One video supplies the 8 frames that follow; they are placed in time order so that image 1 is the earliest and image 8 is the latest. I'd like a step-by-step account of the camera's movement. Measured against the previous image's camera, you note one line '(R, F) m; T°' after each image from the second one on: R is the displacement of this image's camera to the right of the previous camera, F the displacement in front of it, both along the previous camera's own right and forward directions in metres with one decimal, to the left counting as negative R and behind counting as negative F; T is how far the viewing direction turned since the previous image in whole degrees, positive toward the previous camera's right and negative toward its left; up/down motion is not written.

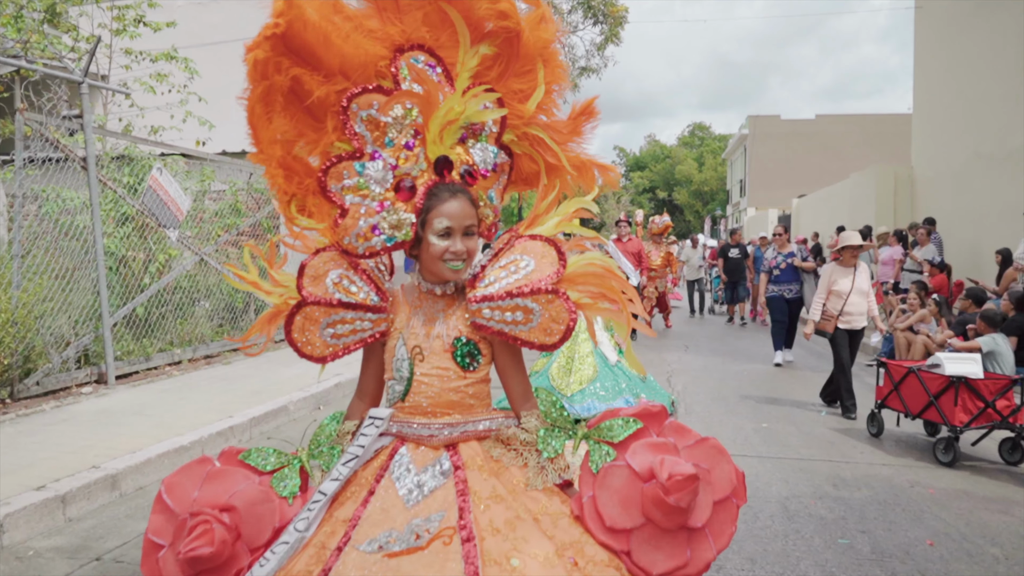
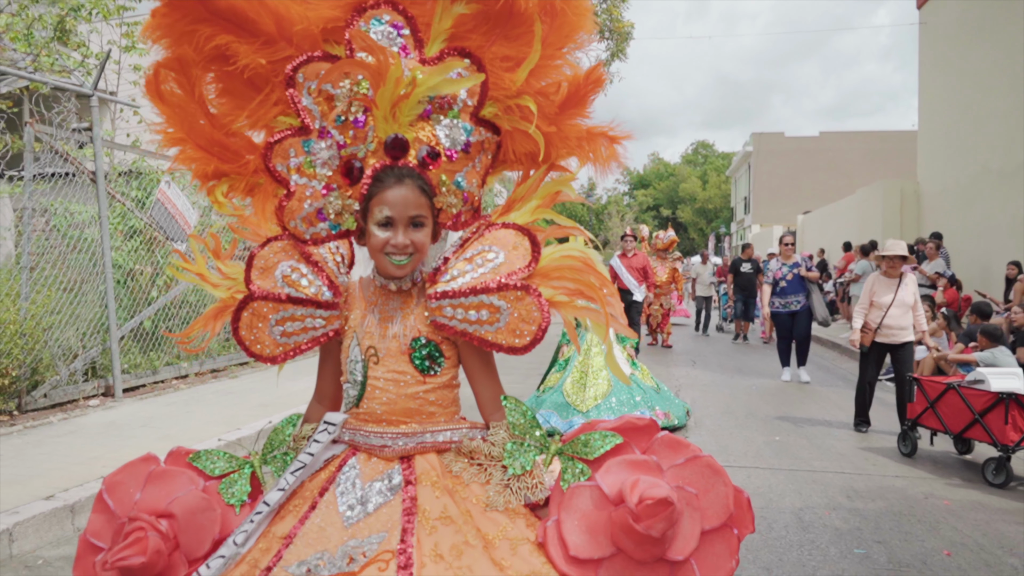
(0.0, 0.0) m; 0°
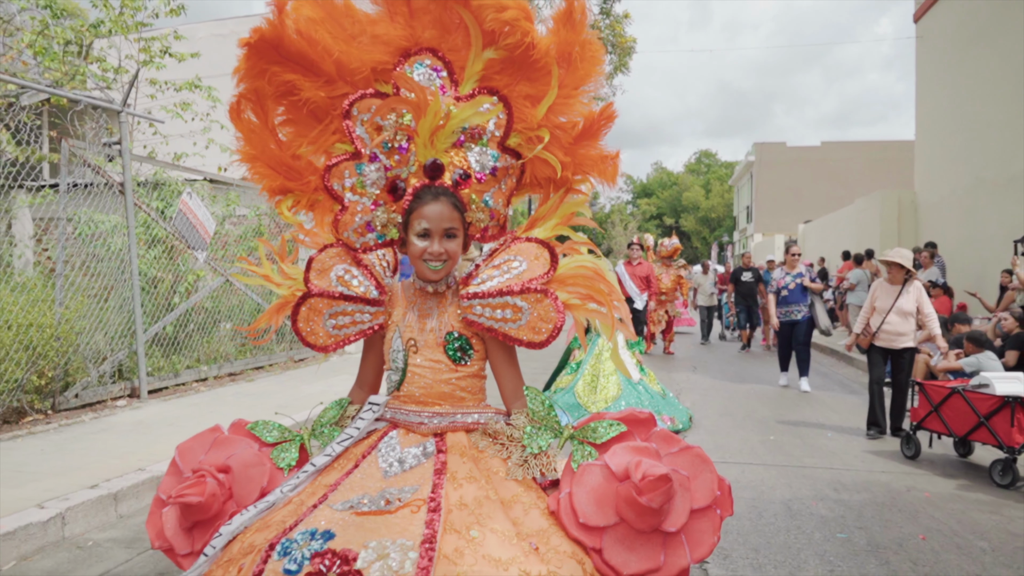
(0.0, -0.4) m; 0°
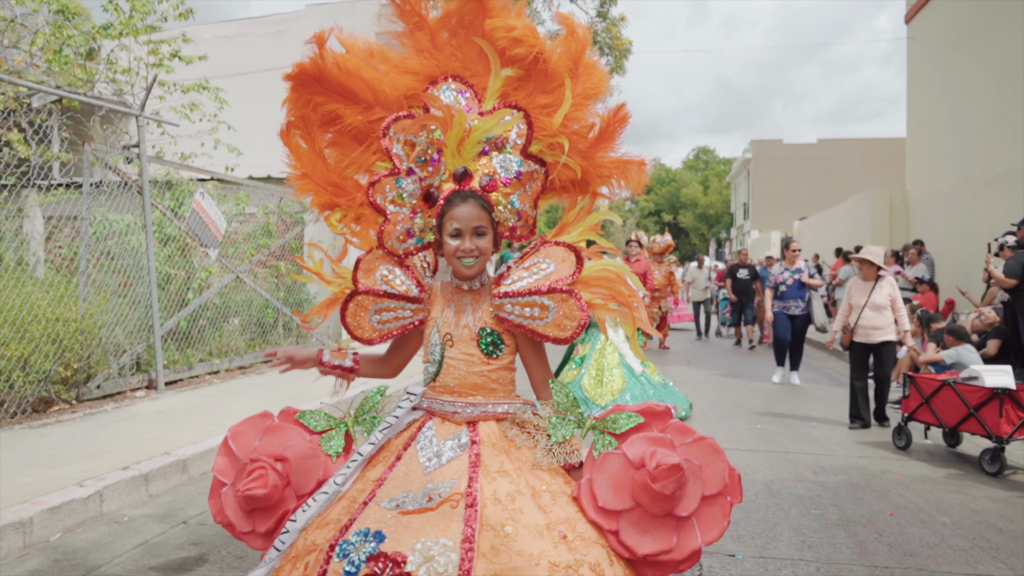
(0.0, -0.4) m; 0°
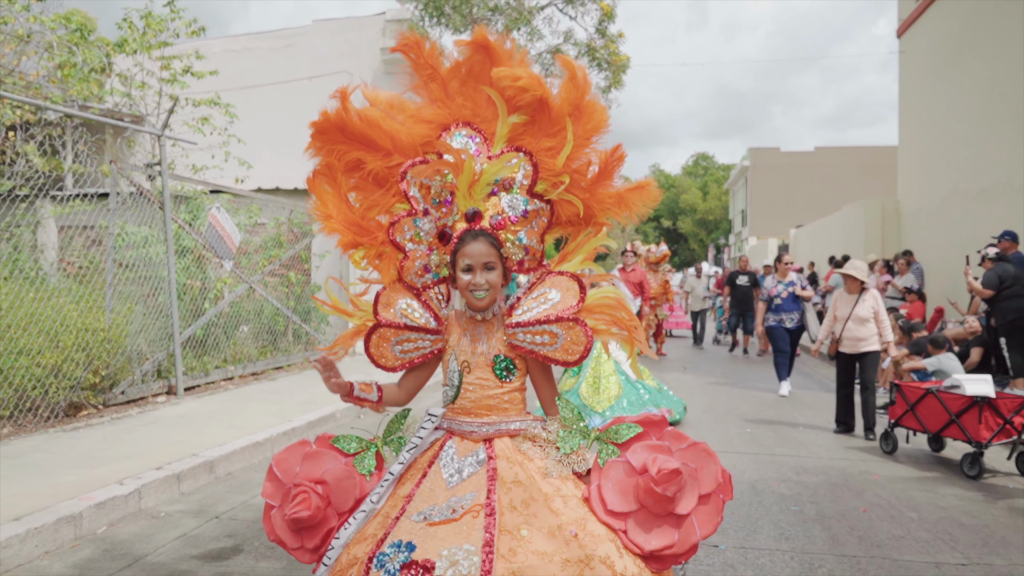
(0.0, -0.4) m; 0°
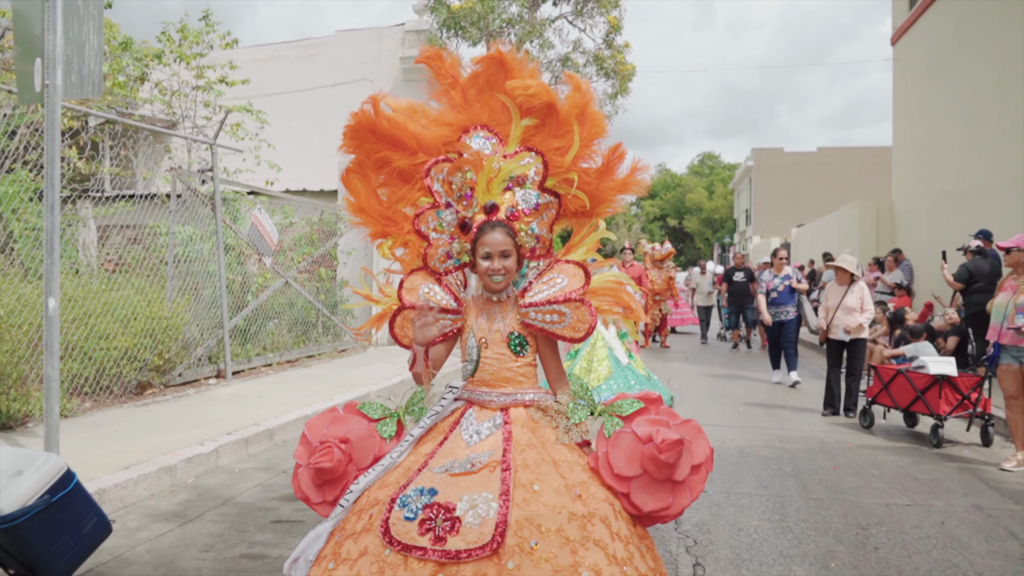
(-0.1, -0.9) m; 0°
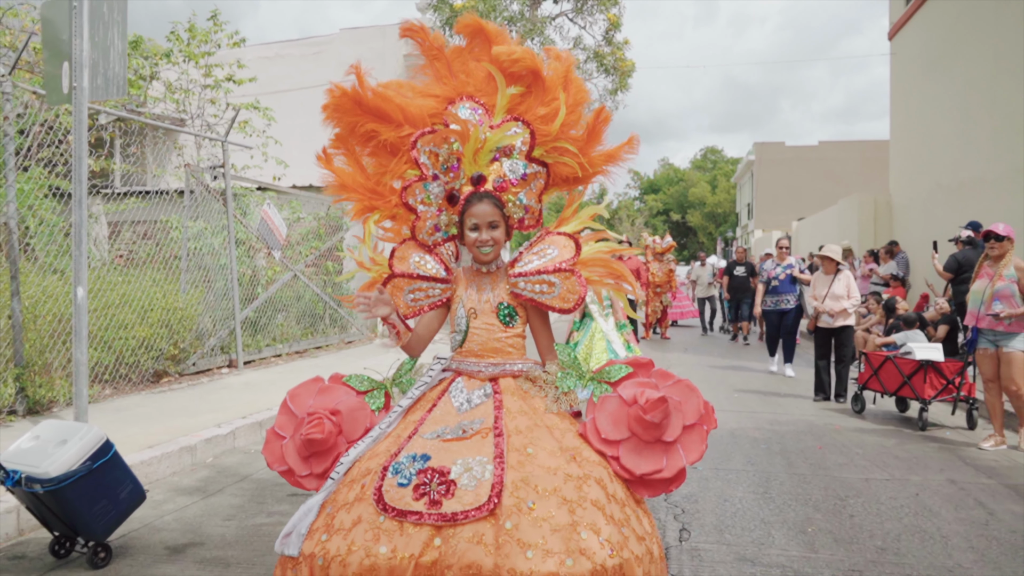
(0.0, -0.3) m; 0°
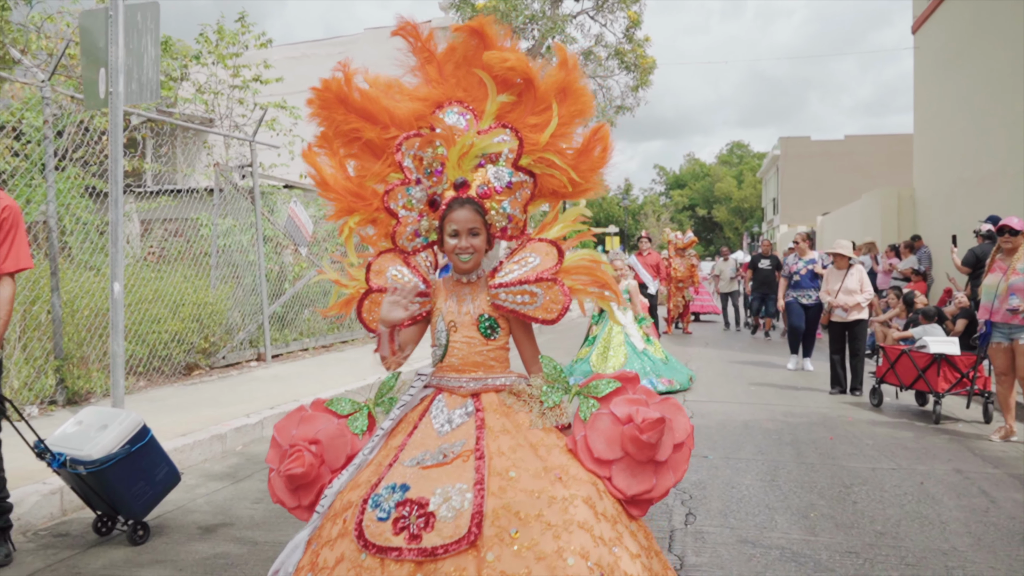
(+0.1, -0.2) m; -2°
